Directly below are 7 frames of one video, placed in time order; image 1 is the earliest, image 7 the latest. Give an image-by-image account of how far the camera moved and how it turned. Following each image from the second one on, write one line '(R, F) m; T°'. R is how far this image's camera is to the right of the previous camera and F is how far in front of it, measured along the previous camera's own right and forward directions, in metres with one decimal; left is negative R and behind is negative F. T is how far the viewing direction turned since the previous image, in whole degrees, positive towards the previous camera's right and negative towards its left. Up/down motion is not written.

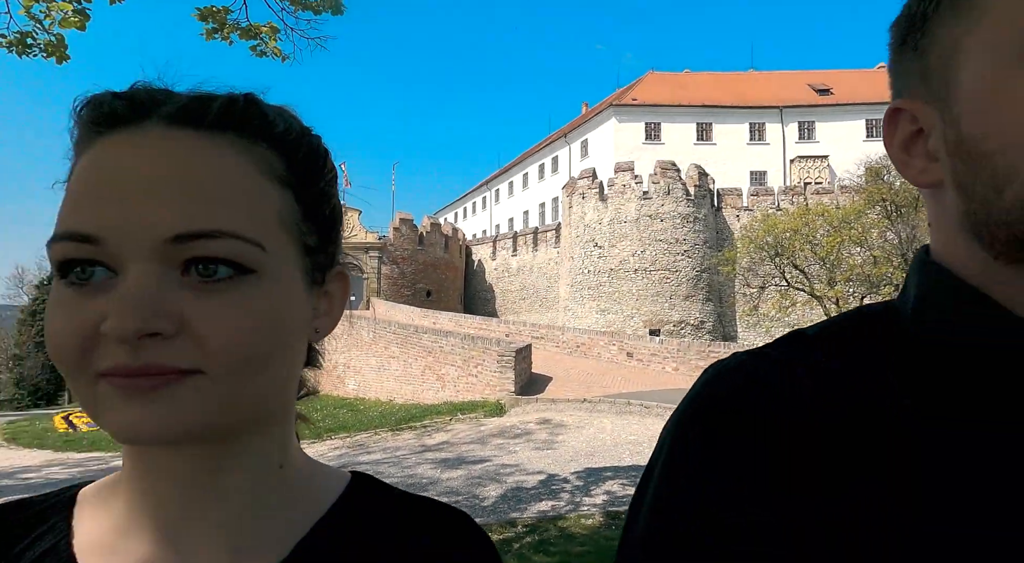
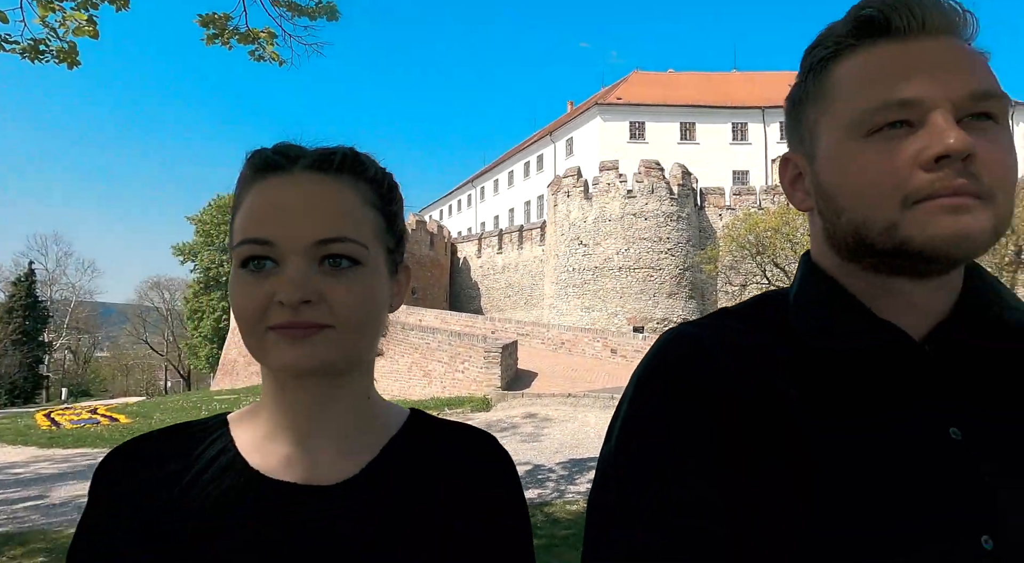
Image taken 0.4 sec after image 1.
(0.0, -0.3) m; +1°
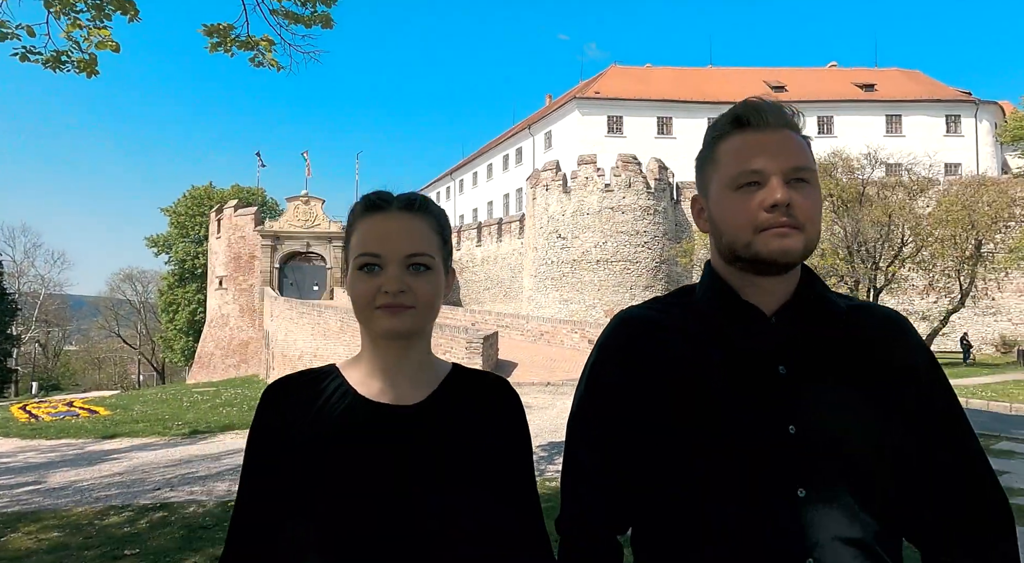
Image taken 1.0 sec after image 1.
(-0.1, -0.5) m; +2°
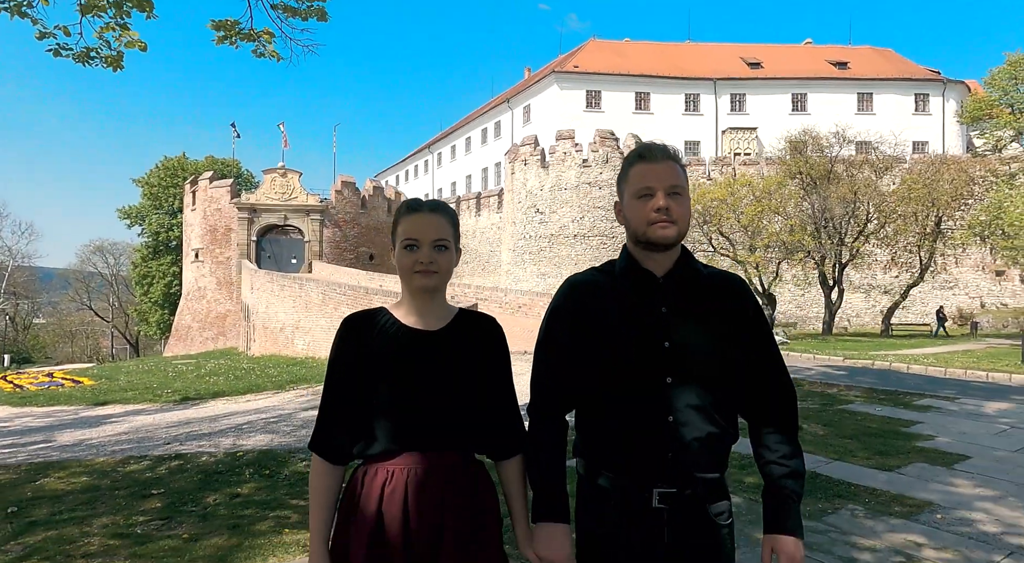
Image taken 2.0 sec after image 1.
(0.0, -0.8) m; +2°
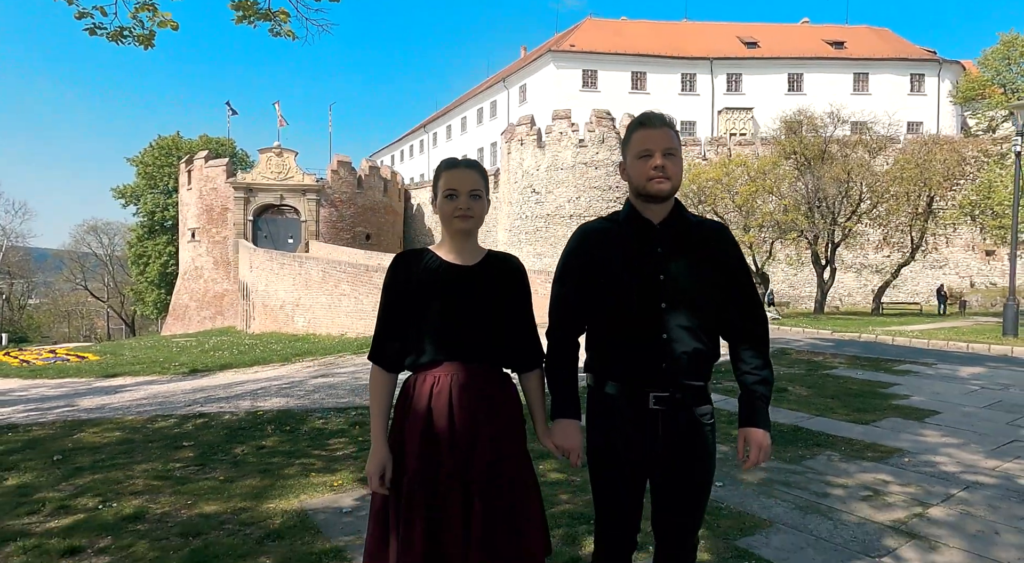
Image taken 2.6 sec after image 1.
(-0.1, -0.4) m; 0°
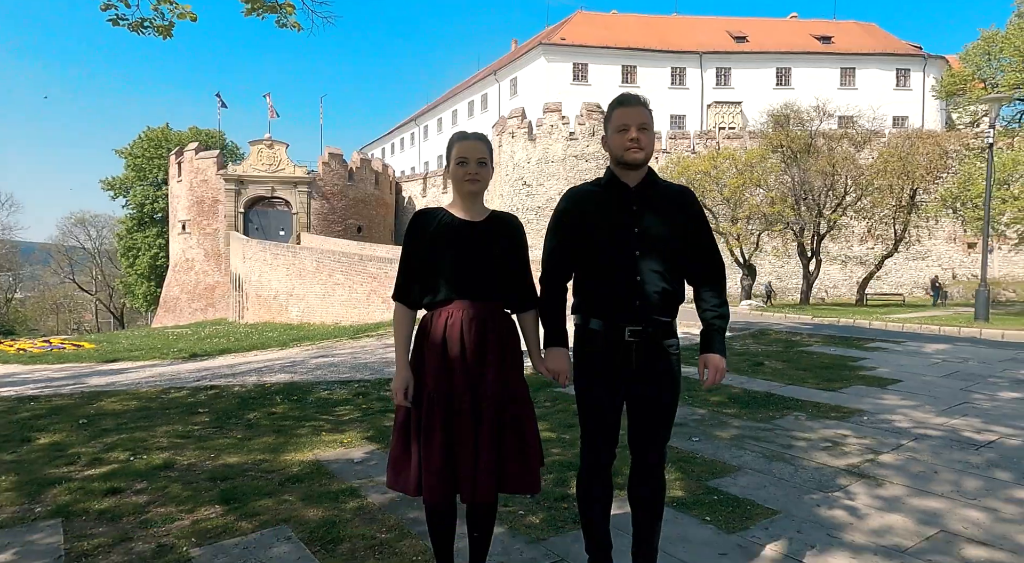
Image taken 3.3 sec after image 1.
(0.0, -0.5) m; +1°
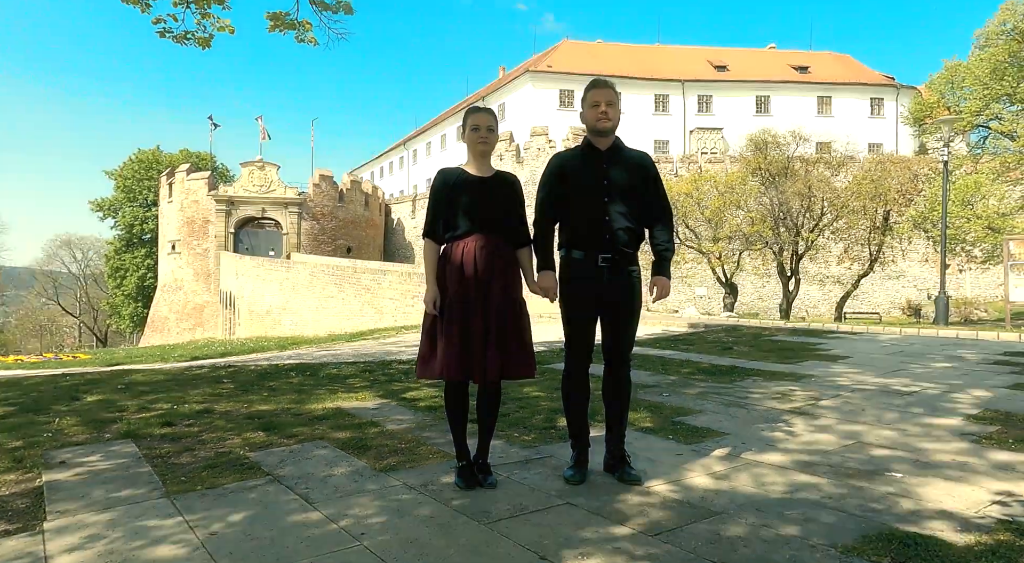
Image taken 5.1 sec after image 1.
(-0.1, -0.9) m; +1°
